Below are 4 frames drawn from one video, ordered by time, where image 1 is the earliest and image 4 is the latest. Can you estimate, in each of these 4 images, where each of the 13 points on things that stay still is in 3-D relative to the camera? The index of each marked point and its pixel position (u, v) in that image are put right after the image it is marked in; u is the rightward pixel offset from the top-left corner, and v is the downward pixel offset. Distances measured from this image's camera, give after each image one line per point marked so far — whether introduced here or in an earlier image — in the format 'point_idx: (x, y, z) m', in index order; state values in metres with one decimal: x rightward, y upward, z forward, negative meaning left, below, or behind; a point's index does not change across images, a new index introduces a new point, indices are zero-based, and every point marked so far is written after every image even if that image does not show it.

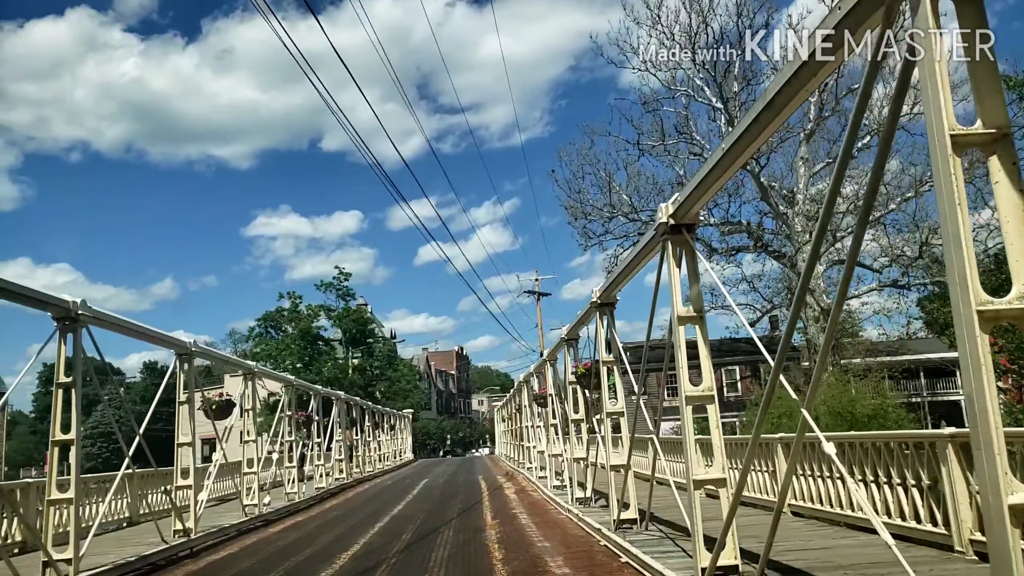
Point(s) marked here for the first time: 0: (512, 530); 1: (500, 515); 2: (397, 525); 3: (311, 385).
0: (0.0, -3.2, +10.0) m
1: (-0.2, -3.5, +11.5) m
2: (-1.7, -3.5, +11.2) m
3: (-5.2, -2.5, +19.5) m
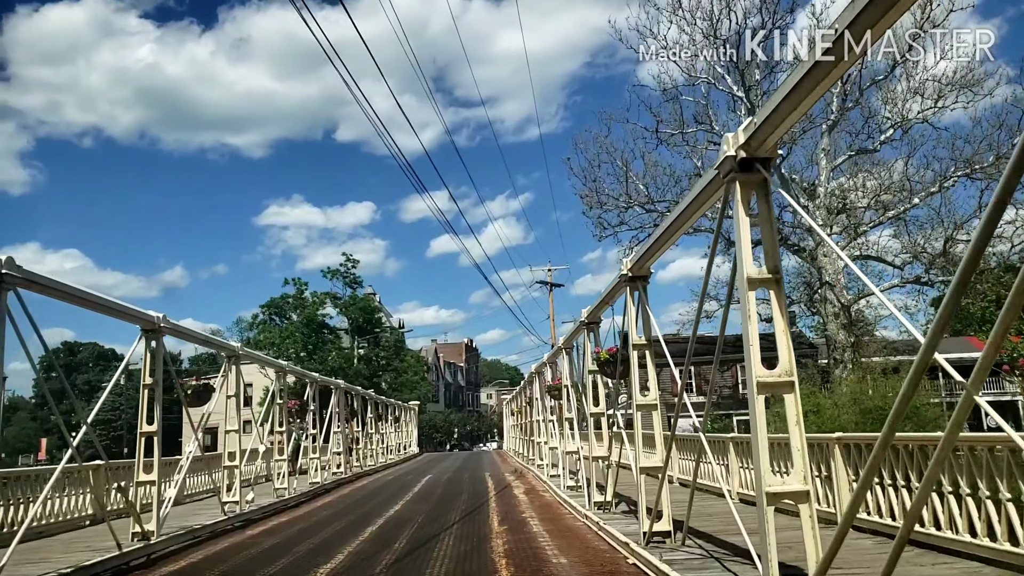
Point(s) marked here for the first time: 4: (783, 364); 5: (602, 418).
0: (+0.1, -2.8, +8.6) m
1: (0.0, -3.1, +10.2) m
2: (-1.6, -3.2, +9.9) m
3: (-5.0, -2.0, +18.3) m
4: (+1.5, -0.4, +4.3) m
5: (+1.3, -1.9, +11.2) m
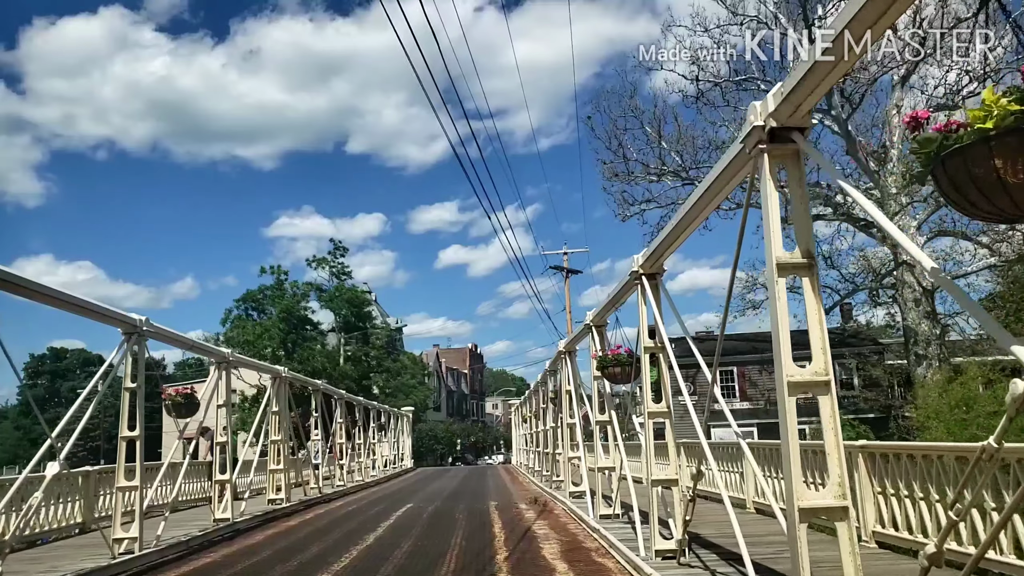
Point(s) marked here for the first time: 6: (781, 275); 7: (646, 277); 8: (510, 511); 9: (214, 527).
0: (+0.1, -2.8, +8.1) m
1: (0.0, -3.1, +9.6) m
2: (-1.5, -3.2, +9.4) m
3: (-4.9, -2.1, +17.8) m
4: (+1.5, -0.4, +3.7) m
5: (+1.4, -2.0, +10.7) m
6: (+1.3, +0.1, +3.8) m
7: (+1.3, +0.1, +7.2) m
8: (0.0, -3.7, +12.7) m
9: (-4.3, -3.4, +11.0) m
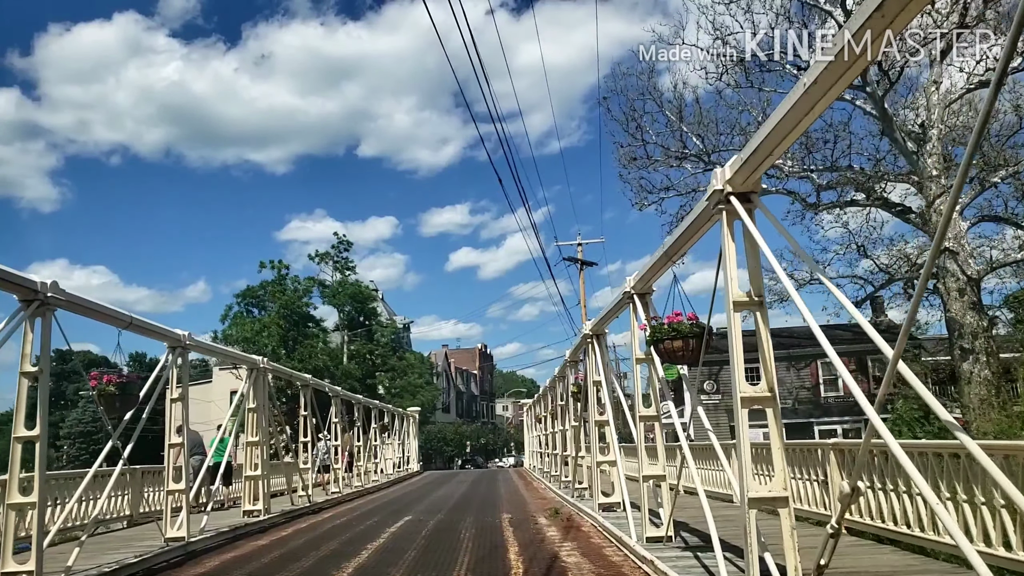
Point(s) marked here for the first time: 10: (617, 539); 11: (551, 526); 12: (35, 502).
0: (+0.3, -2.4, +5.8) m
1: (+0.2, -2.7, +7.4) m
2: (-1.3, -2.7, +7.2) m
3: (-4.5, -1.7, +15.6) m
4: (+1.6, +0.1, +1.5) m
5: (+1.6, -1.5, +8.4) m
6: (+1.4, +0.5, +1.5) m
7: (+1.4, +0.6, +4.9) m
8: (+0.2, -3.3, +10.5) m
9: (-4.1, -3.0, +8.8) m
10: (+1.1, -2.8, +8.4) m
11: (+0.6, -3.3, +10.7) m
12: (-4.2, -1.9, +6.6) m
